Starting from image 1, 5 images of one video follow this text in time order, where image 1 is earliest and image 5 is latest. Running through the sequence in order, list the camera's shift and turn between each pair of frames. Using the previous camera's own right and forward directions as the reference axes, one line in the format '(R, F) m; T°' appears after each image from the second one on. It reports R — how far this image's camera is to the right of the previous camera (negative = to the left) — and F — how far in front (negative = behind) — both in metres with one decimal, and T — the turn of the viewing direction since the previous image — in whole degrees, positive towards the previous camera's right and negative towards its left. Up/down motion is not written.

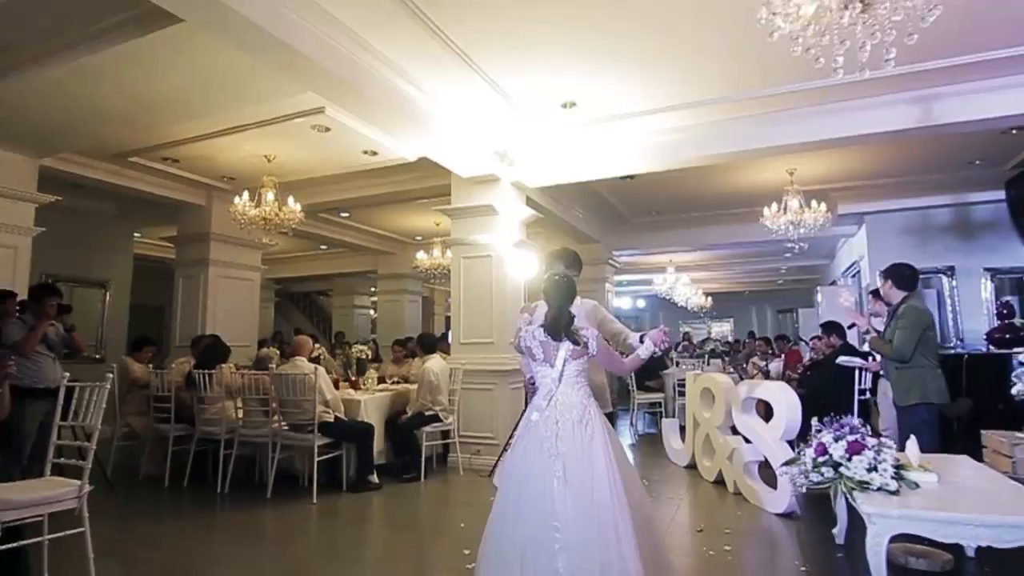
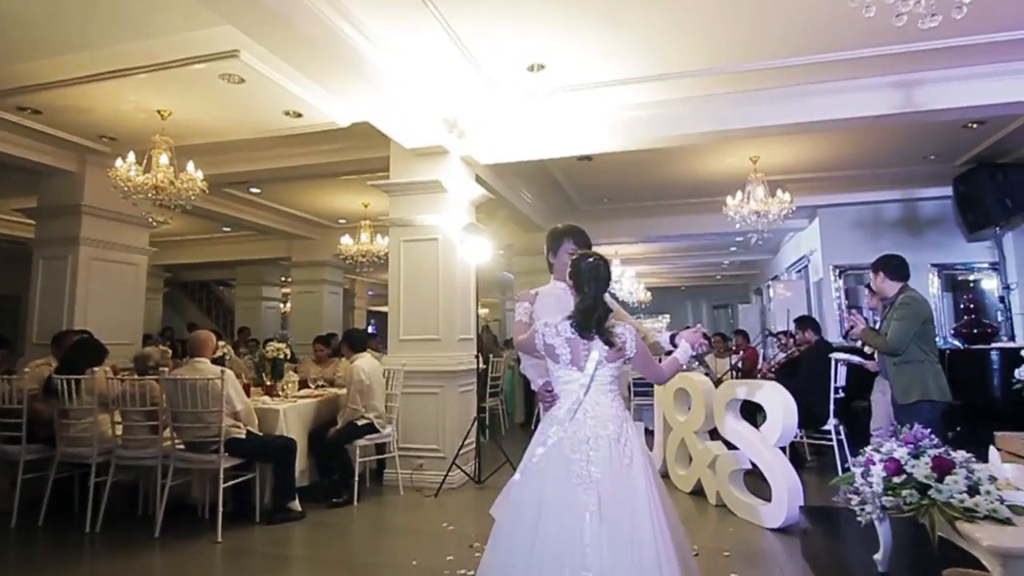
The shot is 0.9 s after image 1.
(-0.4, +0.8) m; +8°
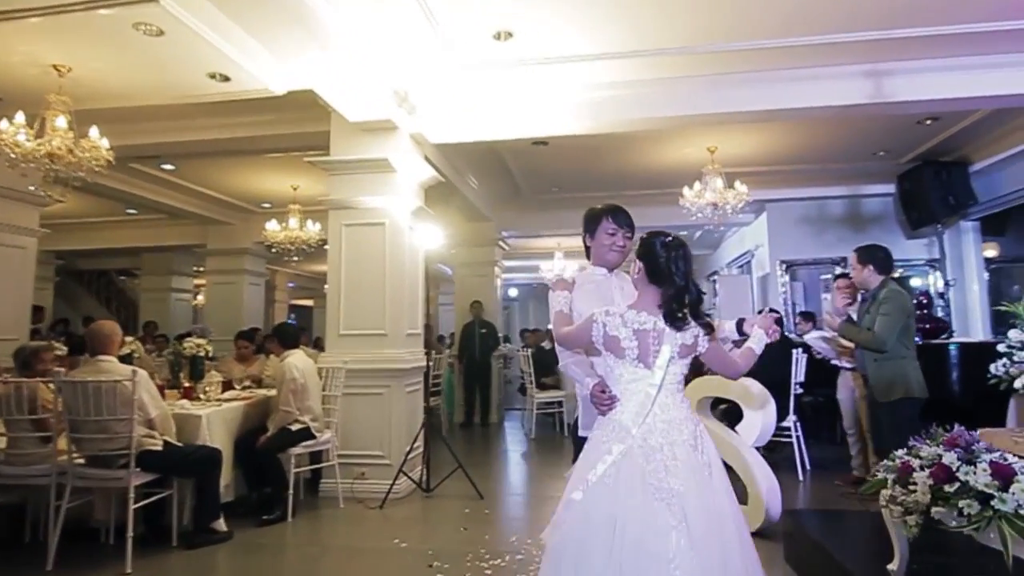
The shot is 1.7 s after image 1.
(-0.3, +0.4) m; +7°
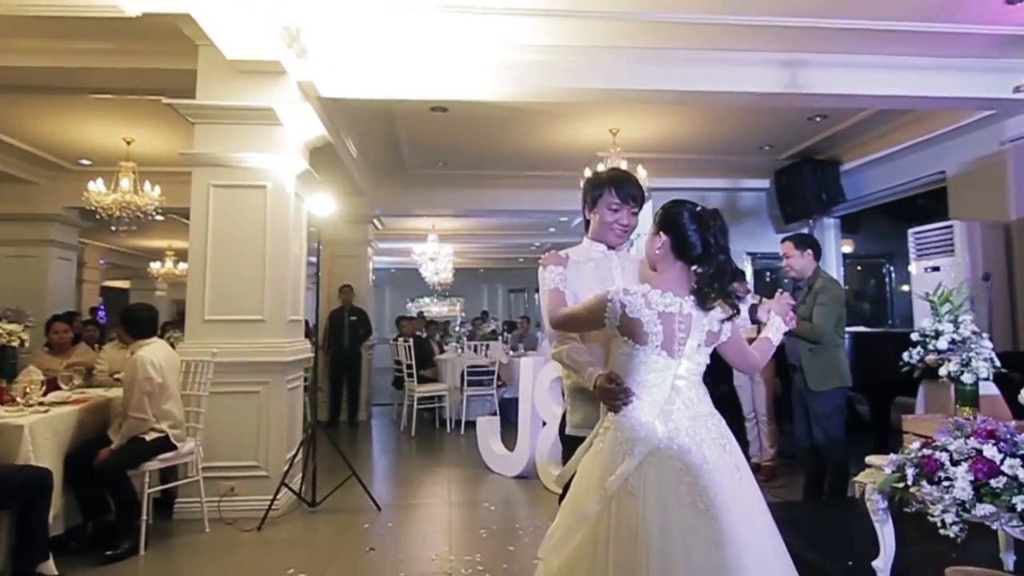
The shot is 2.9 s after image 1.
(-0.5, +0.5) m; +15°
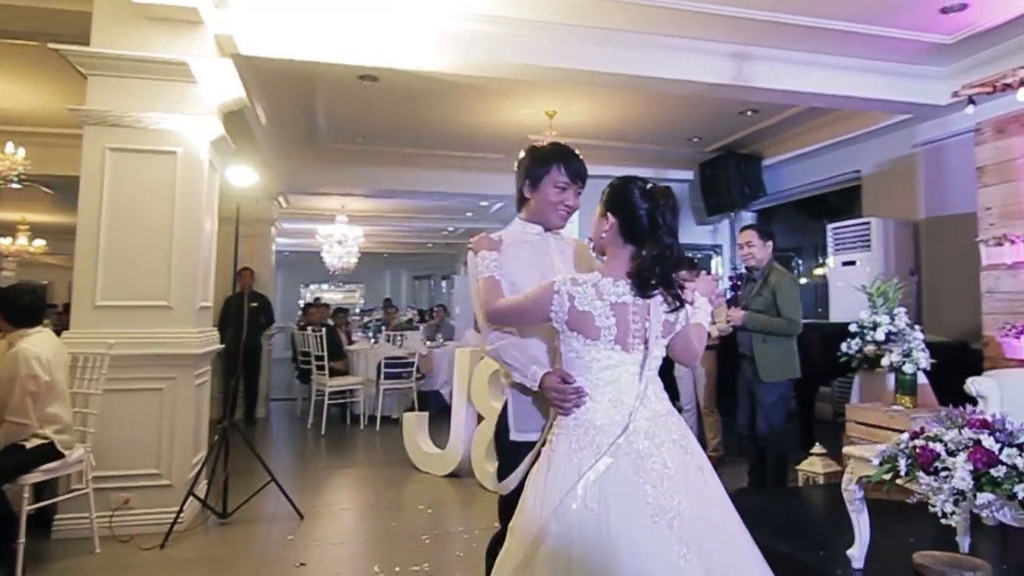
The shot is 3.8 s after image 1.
(-0.3, +0.3) m; +10°
